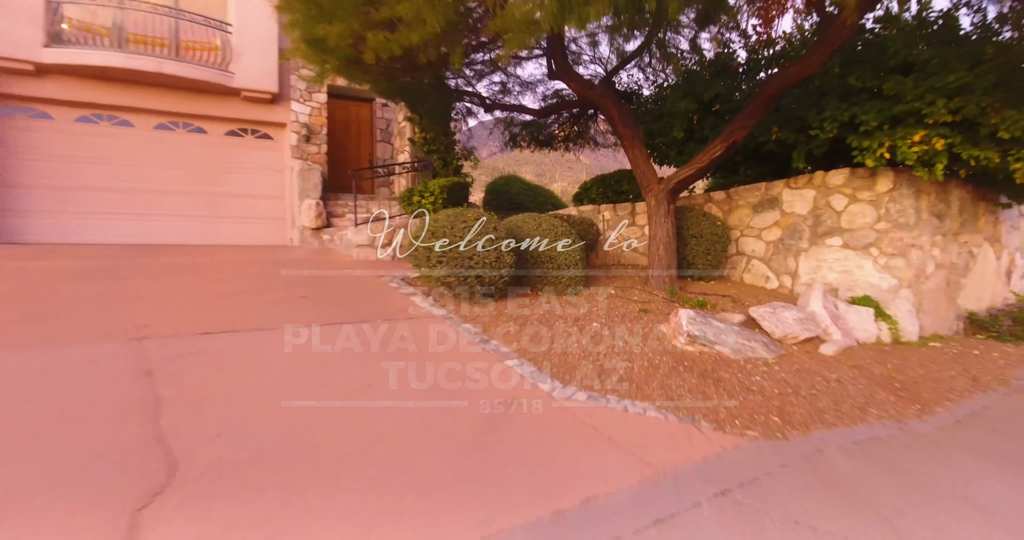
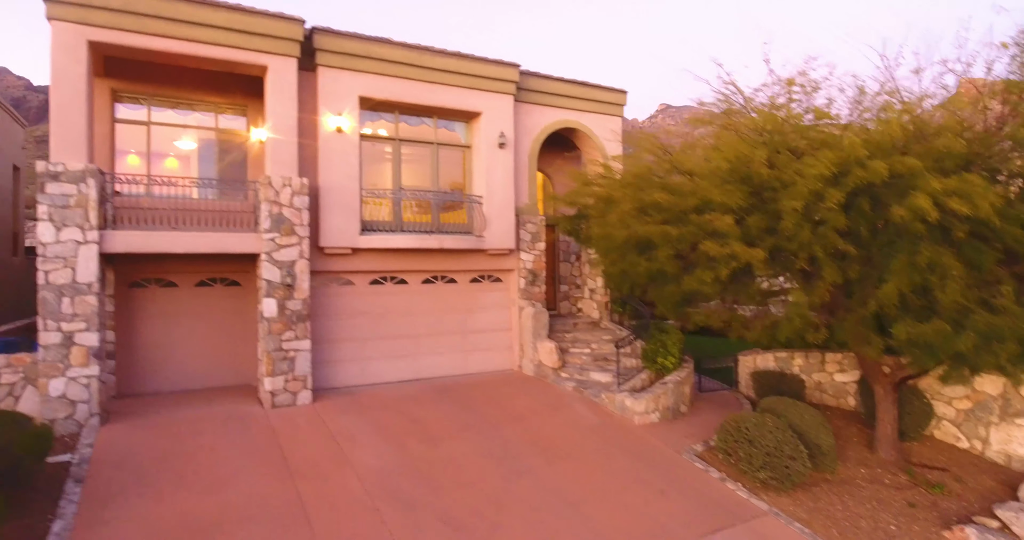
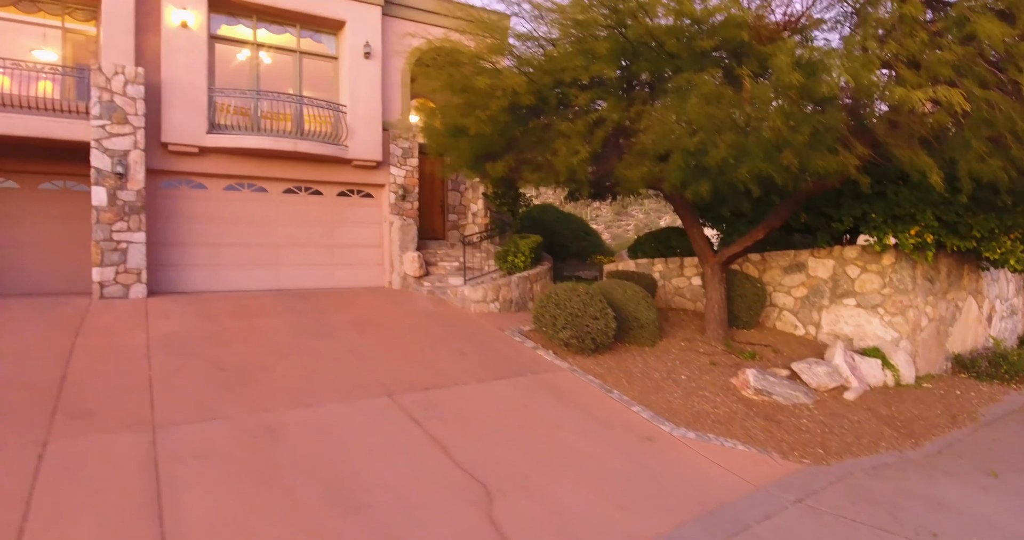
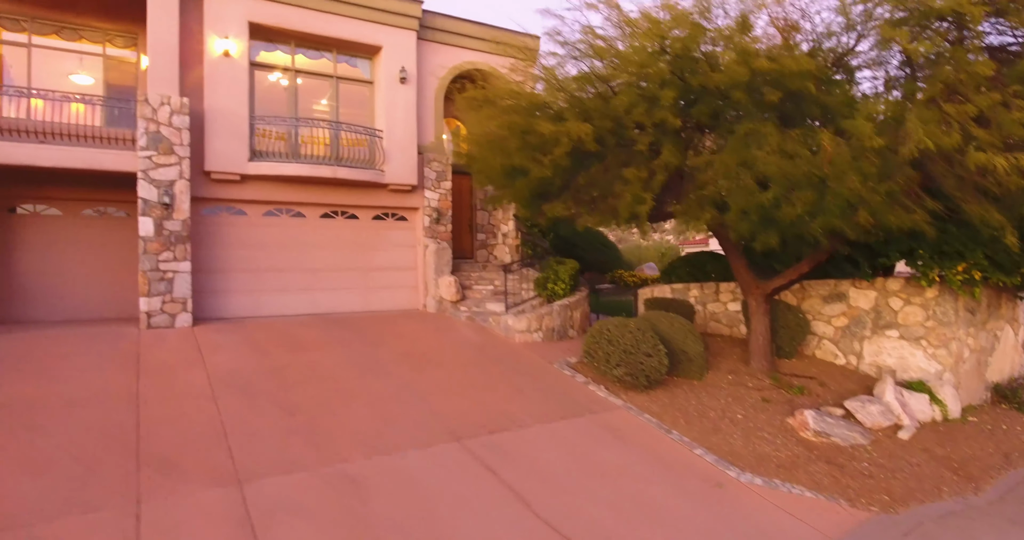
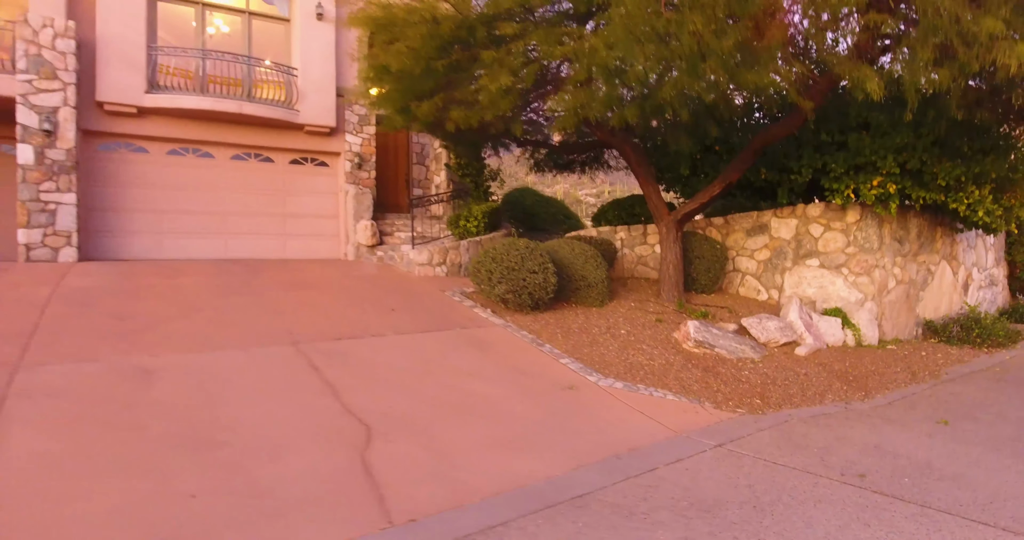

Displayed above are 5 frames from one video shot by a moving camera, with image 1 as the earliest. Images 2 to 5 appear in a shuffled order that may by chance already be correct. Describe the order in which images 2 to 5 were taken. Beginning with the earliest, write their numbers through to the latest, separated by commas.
5, 3, 4, 2
